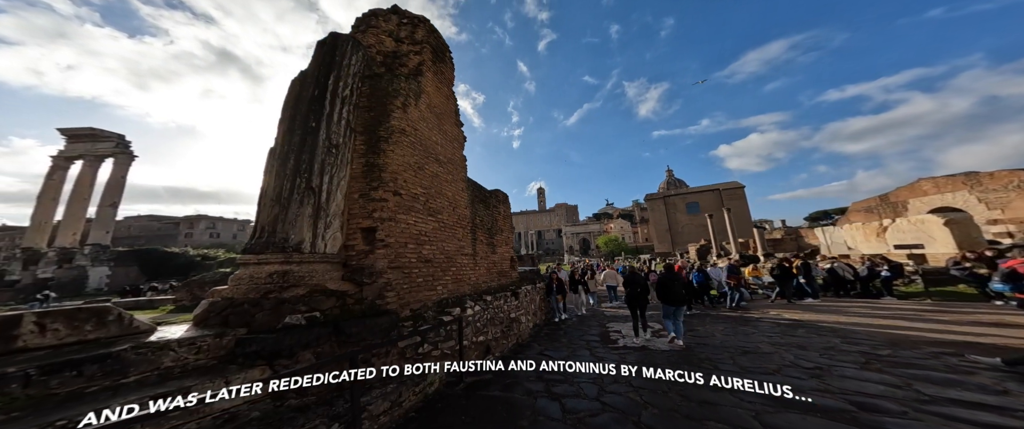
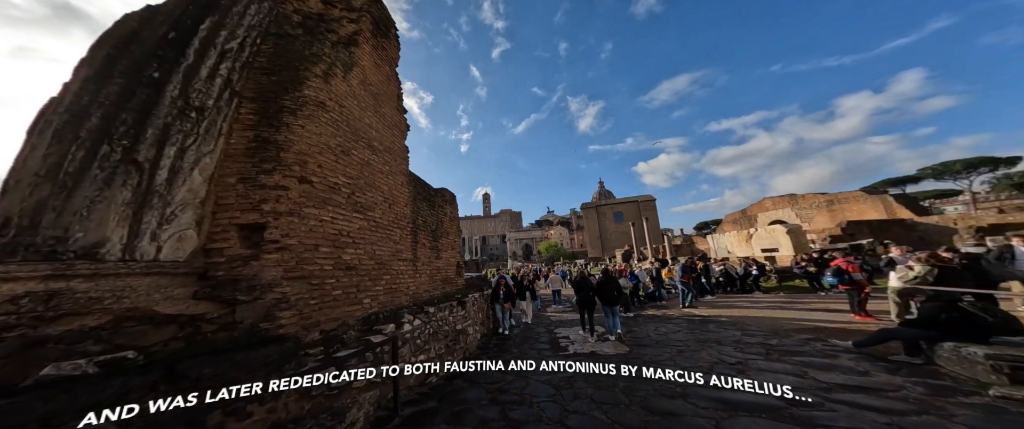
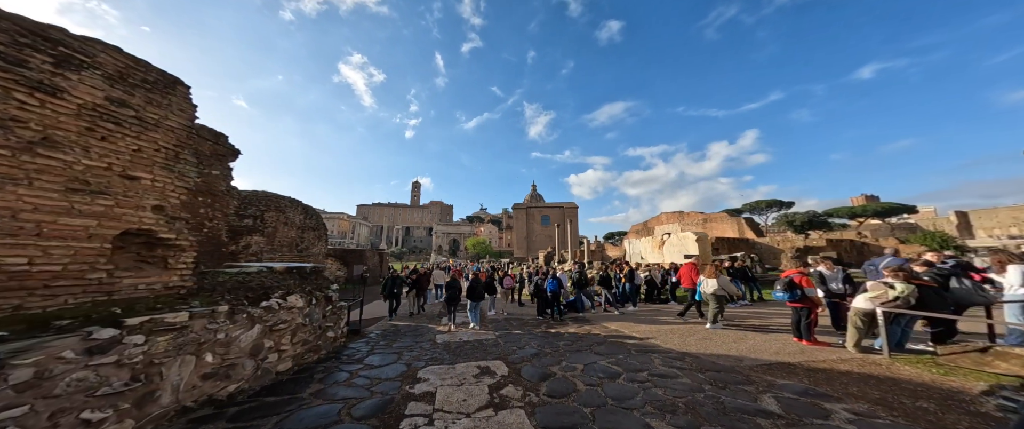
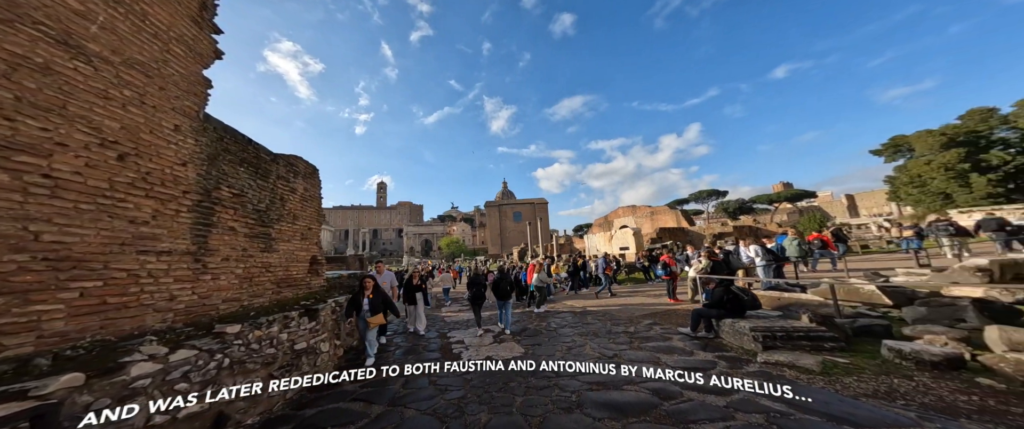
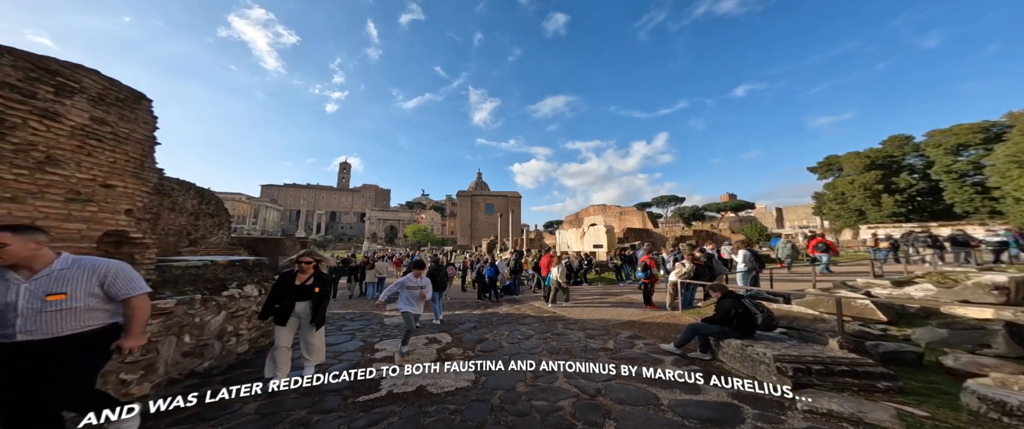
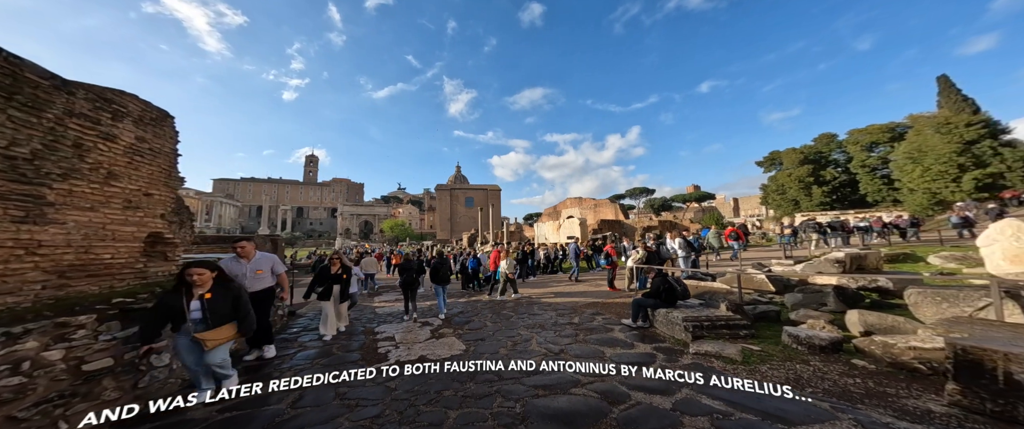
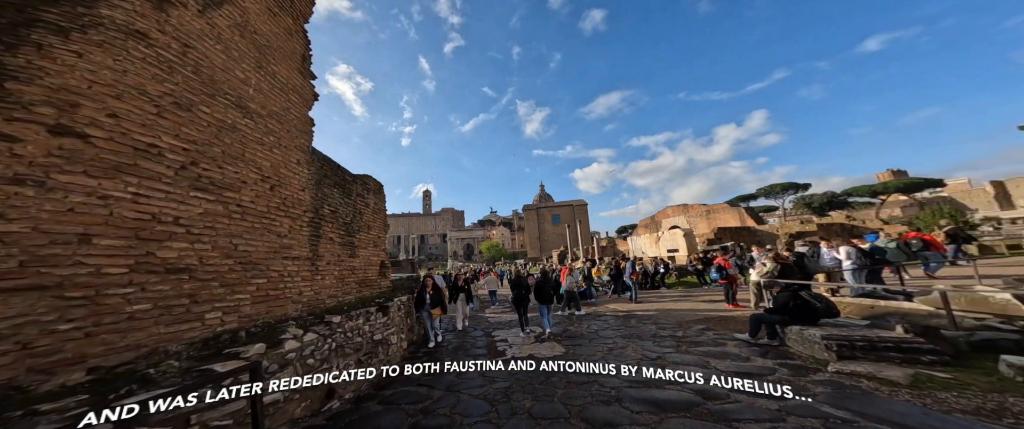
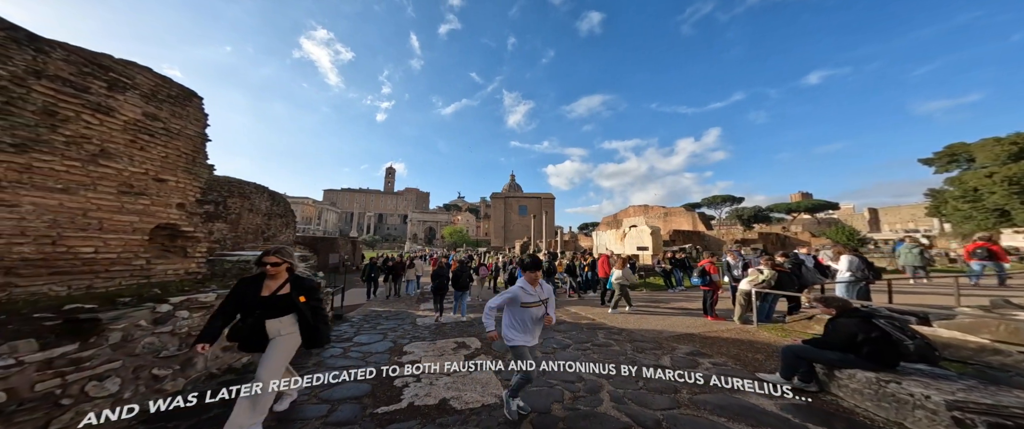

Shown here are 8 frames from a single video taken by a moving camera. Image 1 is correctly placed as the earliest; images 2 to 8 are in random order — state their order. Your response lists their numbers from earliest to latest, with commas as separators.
2, 7, 4, 6, 5, 8, 3
